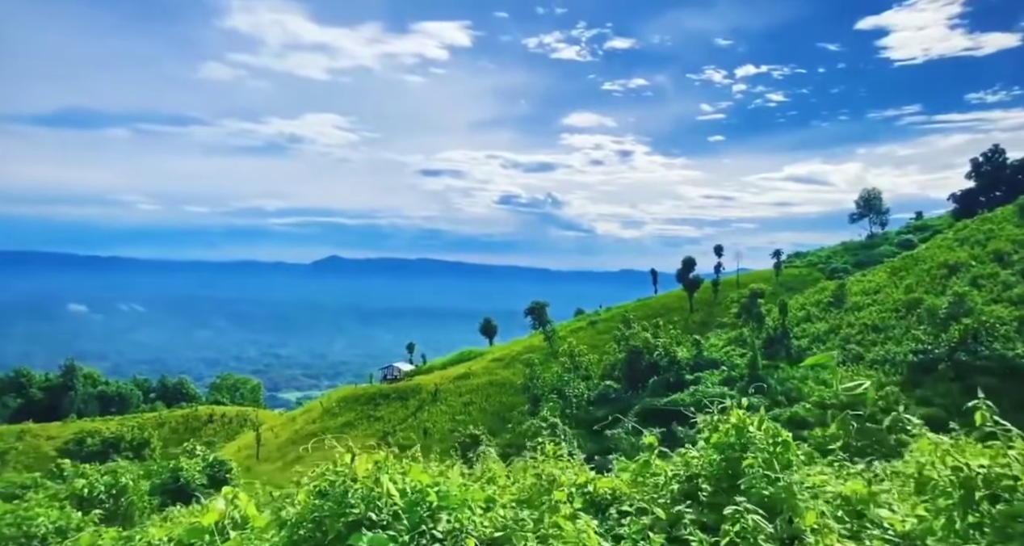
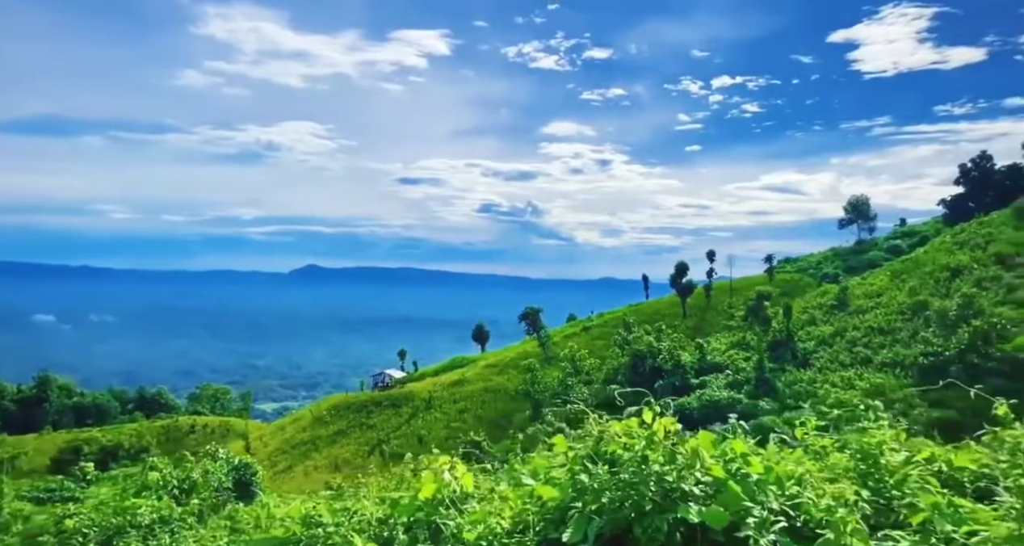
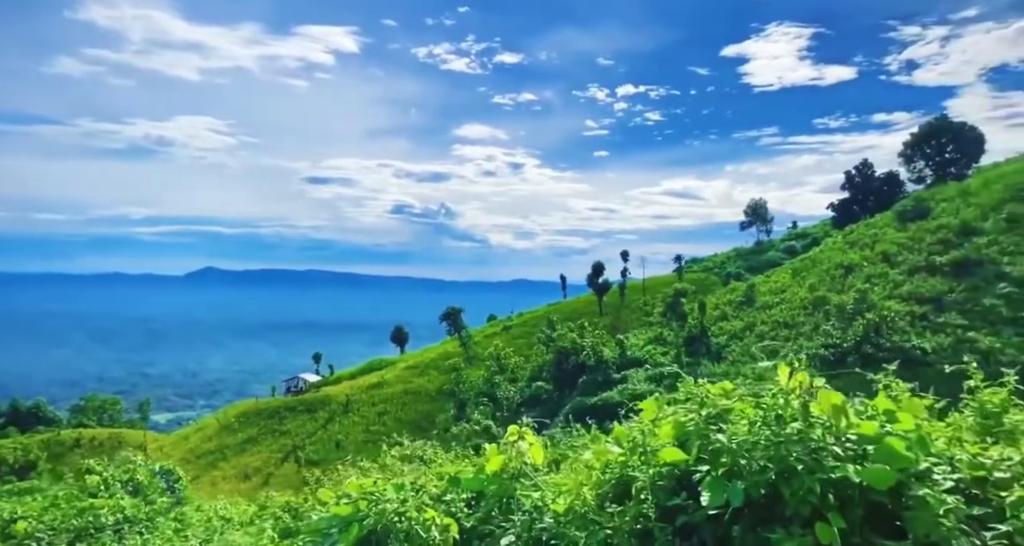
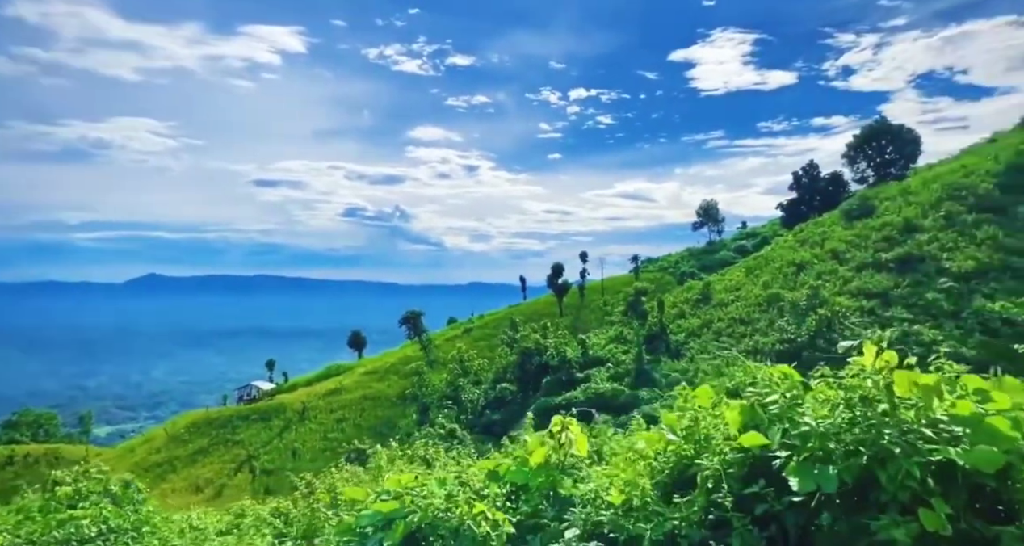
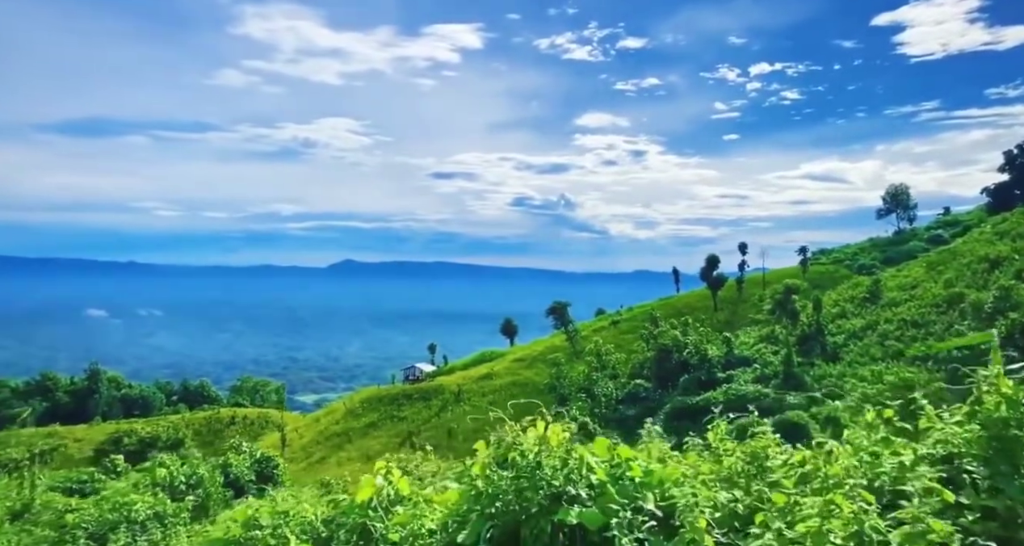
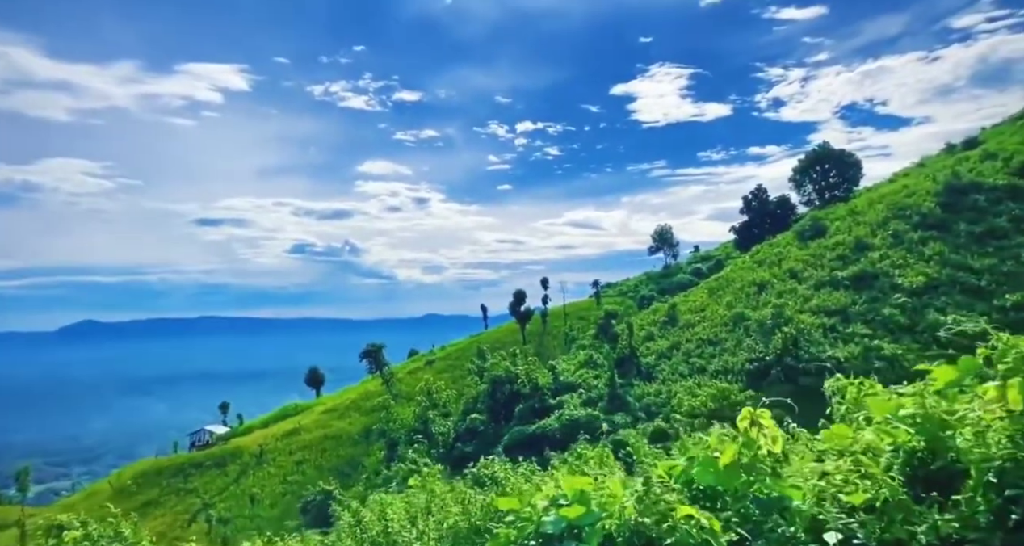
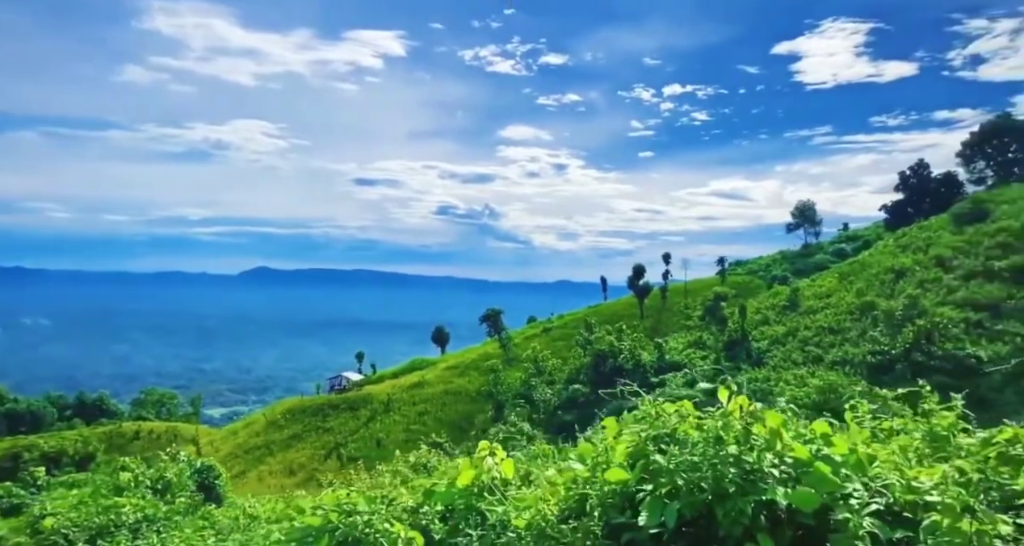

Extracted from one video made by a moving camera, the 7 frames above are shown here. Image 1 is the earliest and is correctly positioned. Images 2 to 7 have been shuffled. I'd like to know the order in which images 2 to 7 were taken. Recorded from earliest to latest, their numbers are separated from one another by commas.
5, 2, 7, 3, 4, 6
